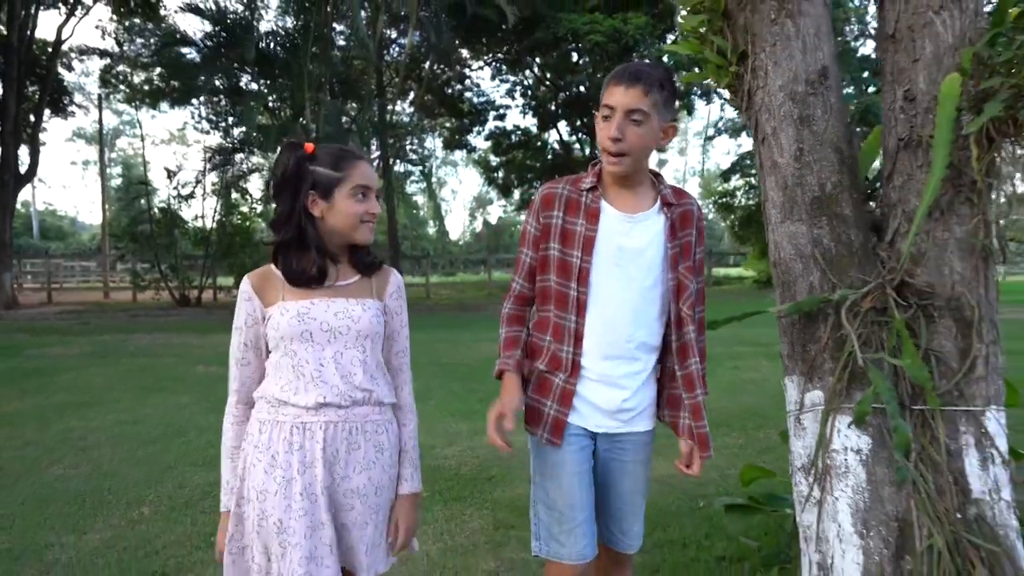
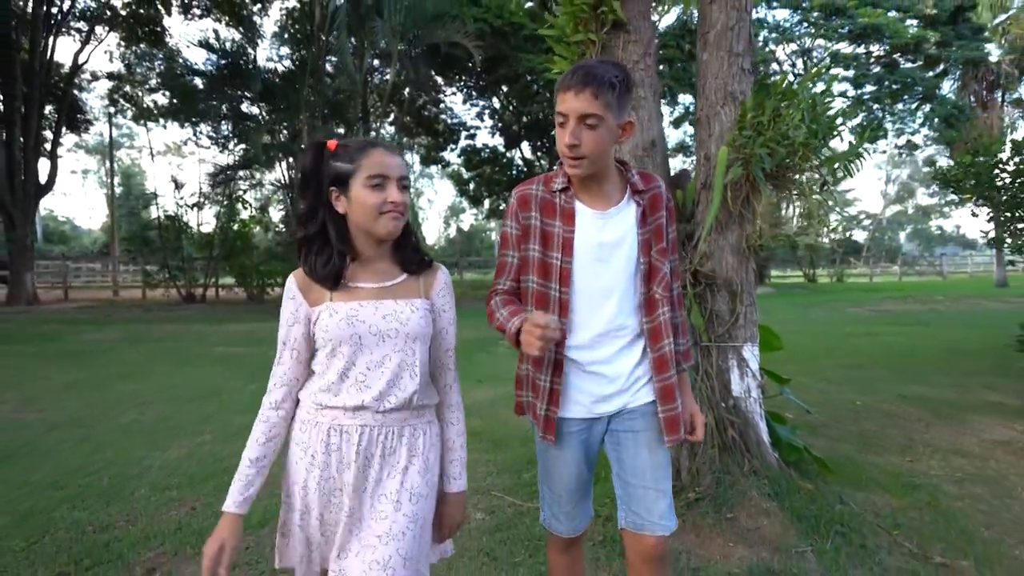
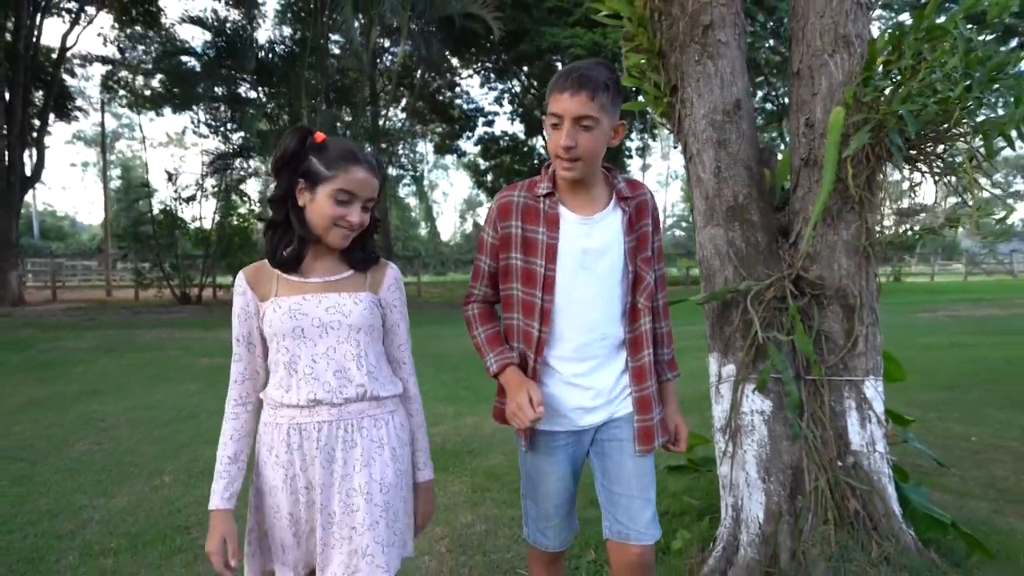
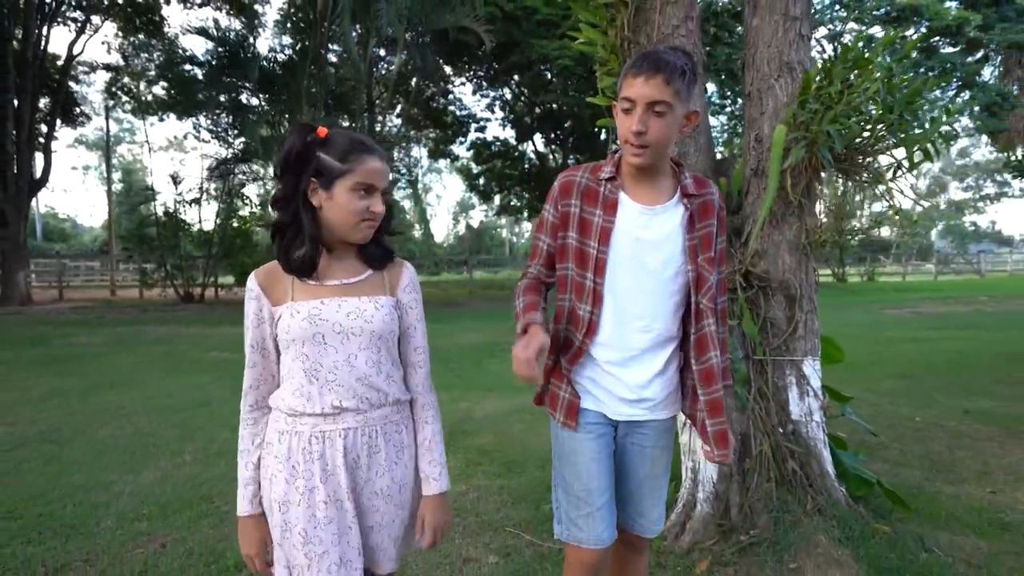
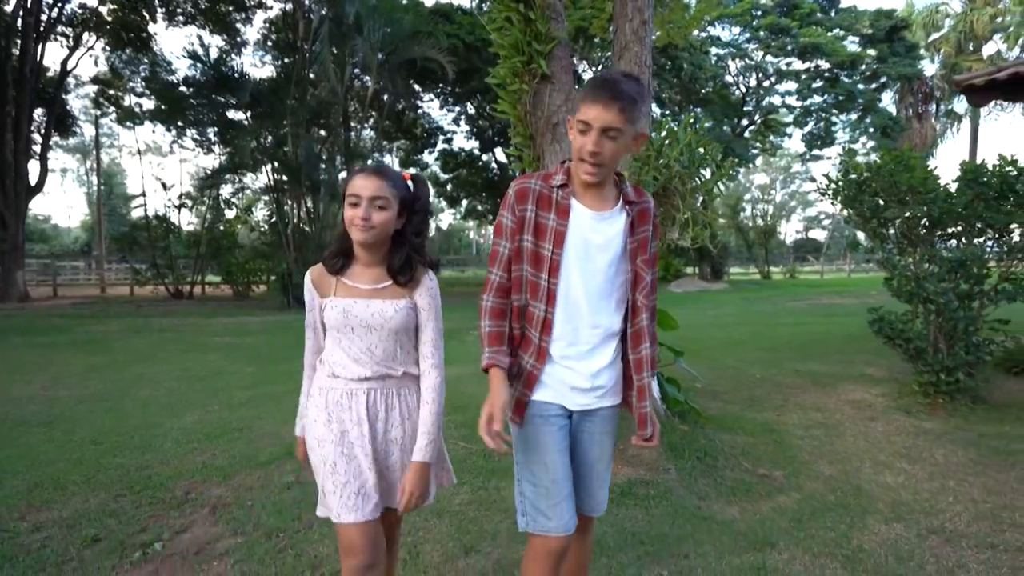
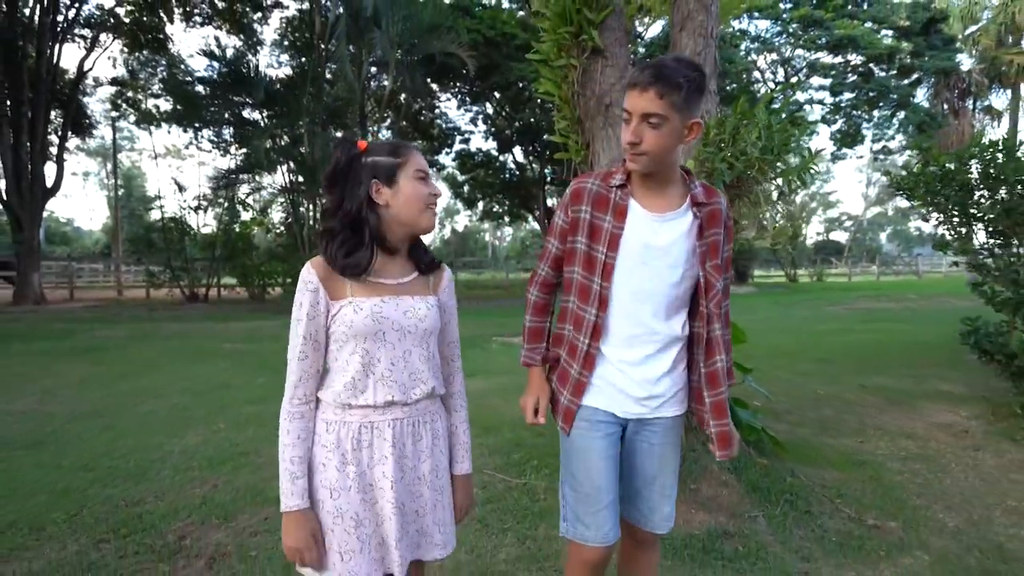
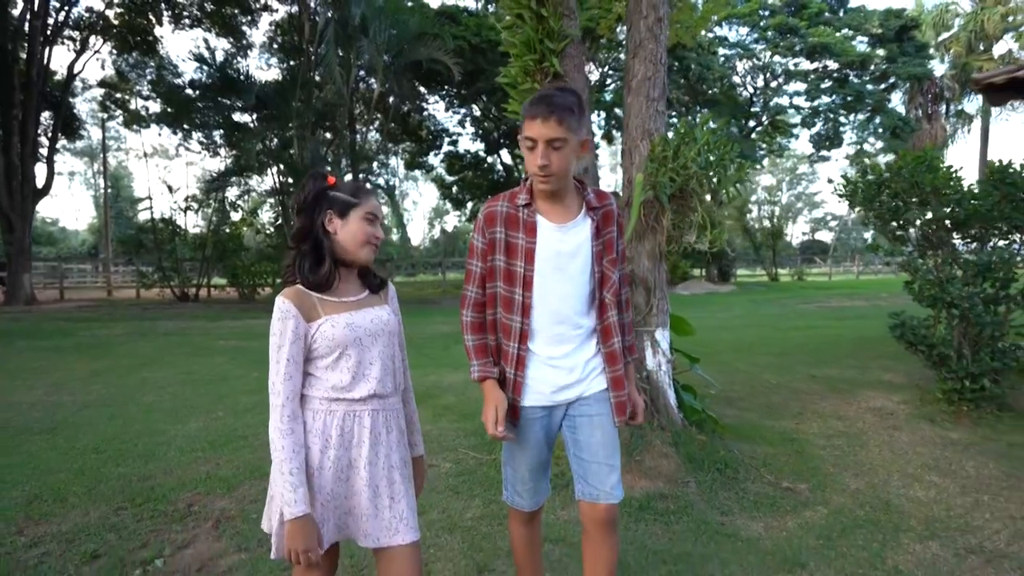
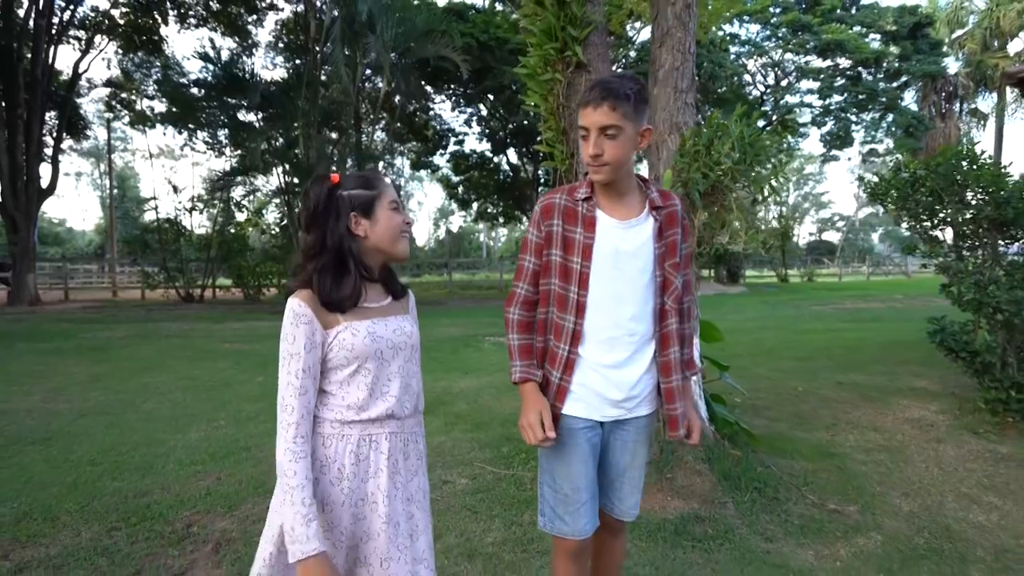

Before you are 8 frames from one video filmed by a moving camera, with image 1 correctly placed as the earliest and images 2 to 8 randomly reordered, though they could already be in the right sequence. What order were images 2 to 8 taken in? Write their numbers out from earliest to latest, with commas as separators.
3, 4, 2, 6, 8, 7, 5
